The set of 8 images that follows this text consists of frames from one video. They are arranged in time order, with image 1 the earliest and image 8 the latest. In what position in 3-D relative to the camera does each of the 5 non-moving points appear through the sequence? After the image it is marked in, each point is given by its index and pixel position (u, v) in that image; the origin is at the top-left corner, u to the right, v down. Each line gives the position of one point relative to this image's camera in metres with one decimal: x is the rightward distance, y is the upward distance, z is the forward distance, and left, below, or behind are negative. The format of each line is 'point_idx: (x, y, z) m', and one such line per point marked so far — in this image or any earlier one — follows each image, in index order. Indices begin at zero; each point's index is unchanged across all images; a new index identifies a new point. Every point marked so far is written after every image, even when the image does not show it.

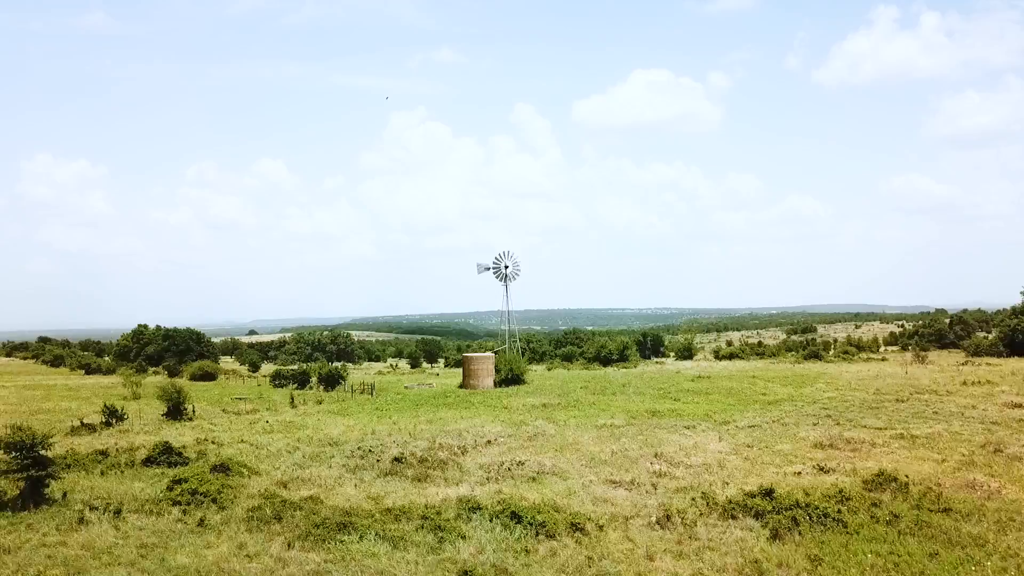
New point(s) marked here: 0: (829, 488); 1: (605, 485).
0: (+9.4, -5.9, +18.6) m
1: (+3.0, -6.3, +19.9) m
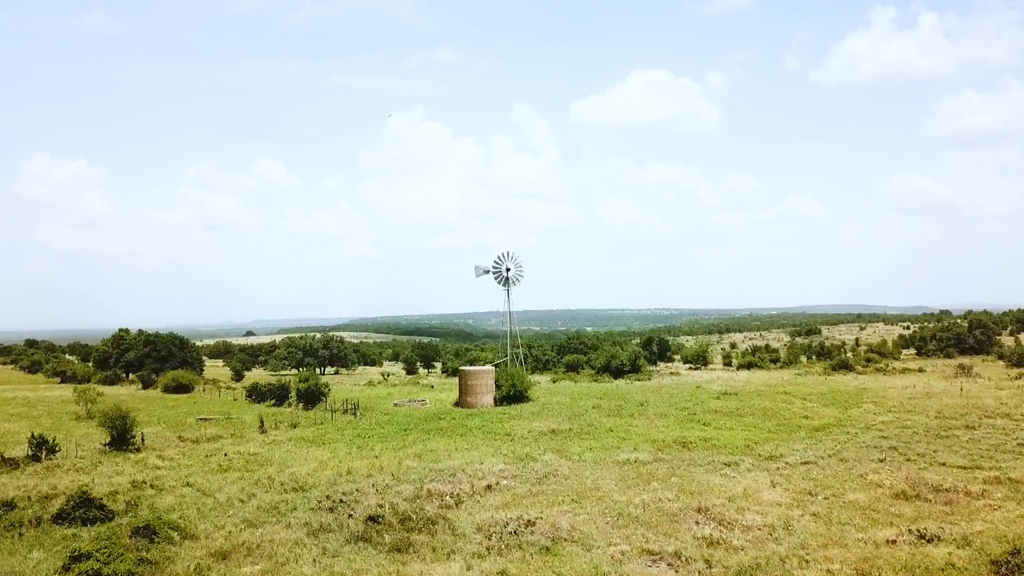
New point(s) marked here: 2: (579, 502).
0: (+9.6, -6.2, +13.8) m
1: (+3.1, -6.6, +15.1) m
2: (+2.1, -6.6, +19.4) m
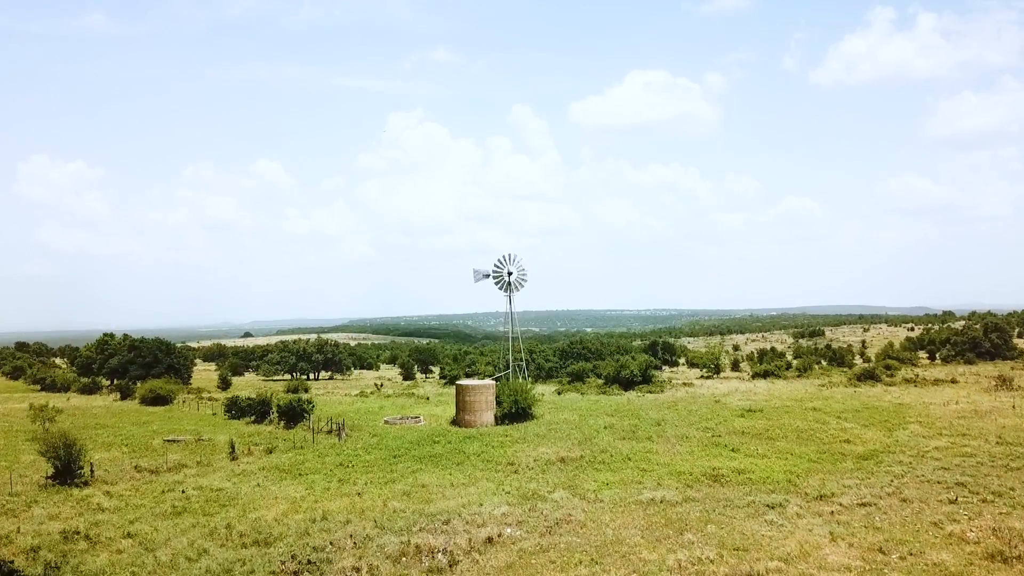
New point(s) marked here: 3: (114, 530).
0: (+9.8, -6.6, +10.3) m
1: (+3.3, -6.9, +11.6) m
2: (+2.2, -7.0, +15.9) m
3: (-11.8, -7.2, +18.5) m
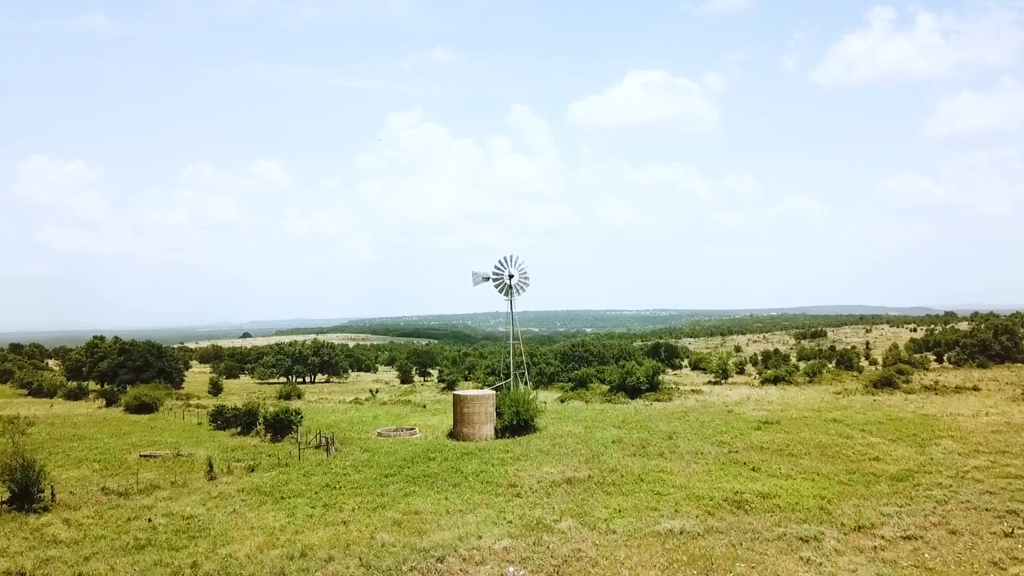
0: (+9.9, -6.8, +8.2) m
1: (+3.4, -7.1, +9.5) m
2: (+2.3, -7.2, +13.8) m
3: (-11.7, -7.4, +16.4) m
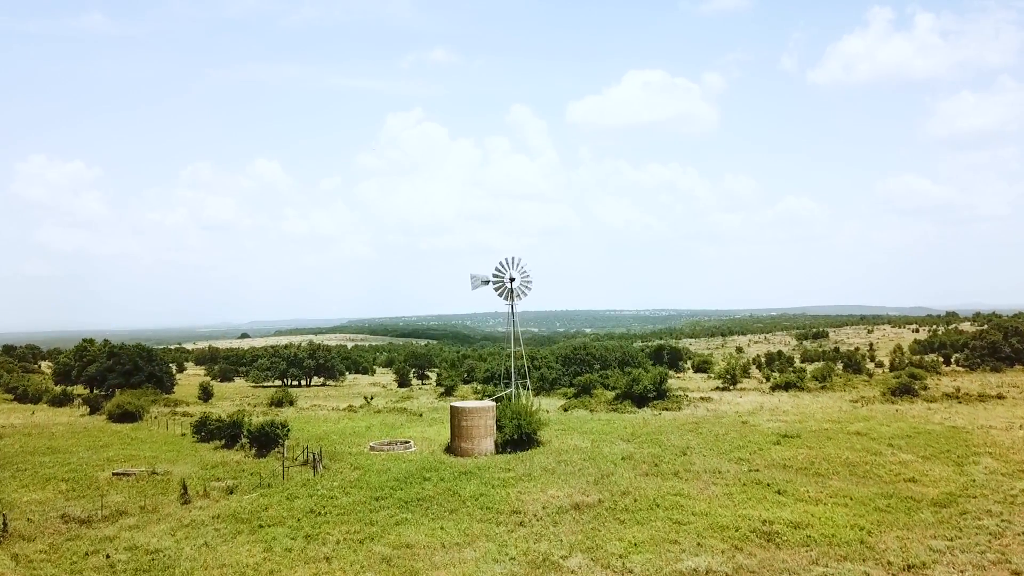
0: (+10.0, -7.0, +6.1) m
1: (+3.5, -7.3, +7.4) m
2: (+2.4, -7.4, +11.6) m
3: (-11.6, -7.6, +14.2) m
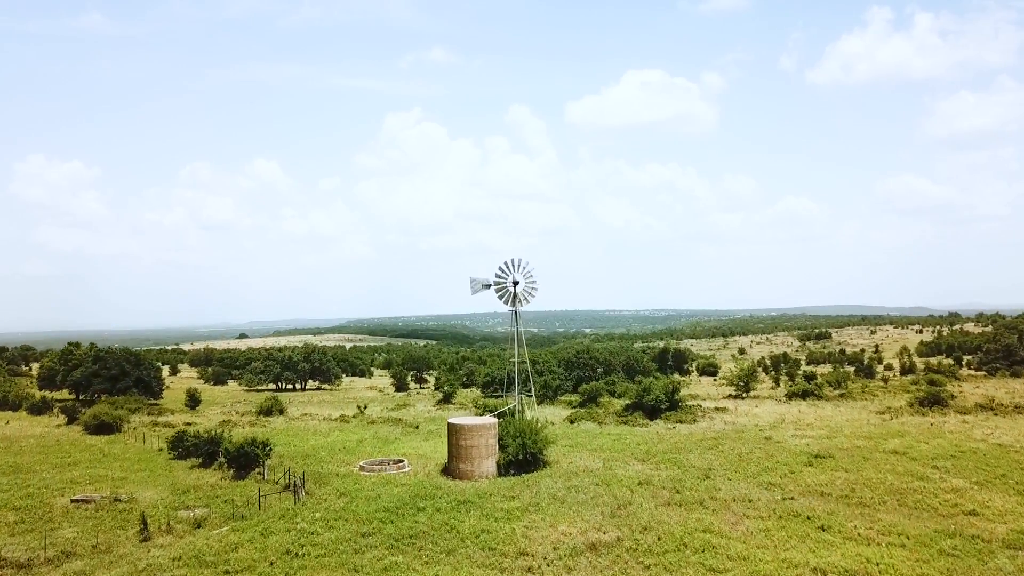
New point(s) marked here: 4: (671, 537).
0: (+10.2, -7.2, +3.3) m
1: (+3.7, -7.5, +4.6) m
2: (+2.6, -7.6, +8.8) m
3: (-11.4, -7.8, +11.4) m
4: (+4.8, -7.5, +19.1) m
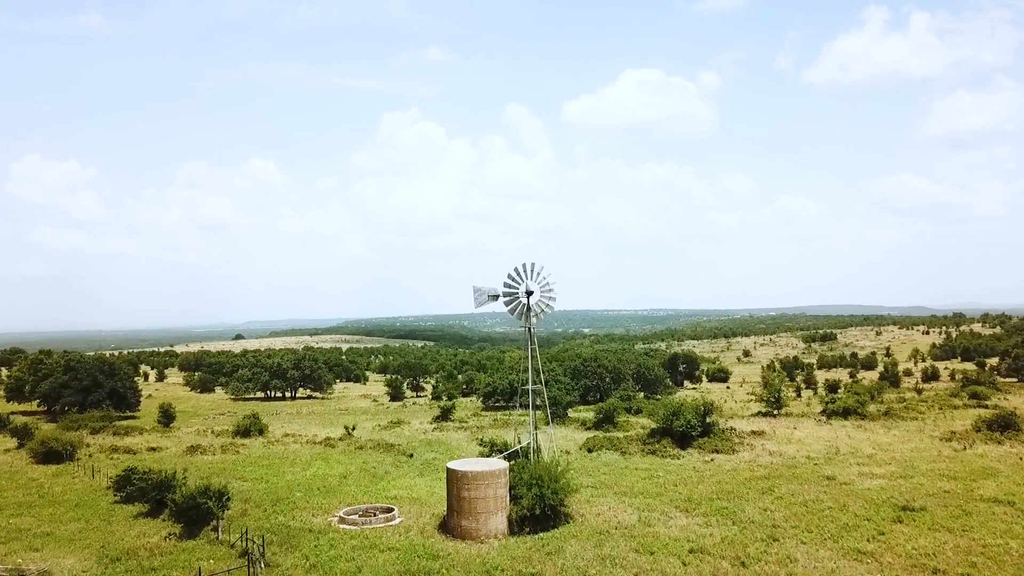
0: (+10.8, -7.6, -2.0) m
1: (+4.3, -8.0, -0.8) m
2: (+3.2, -8.0, +3.5) m
3: (-10.8, -8.3, +6.0) m
4: (+5.4, -8.0, +13.7) m
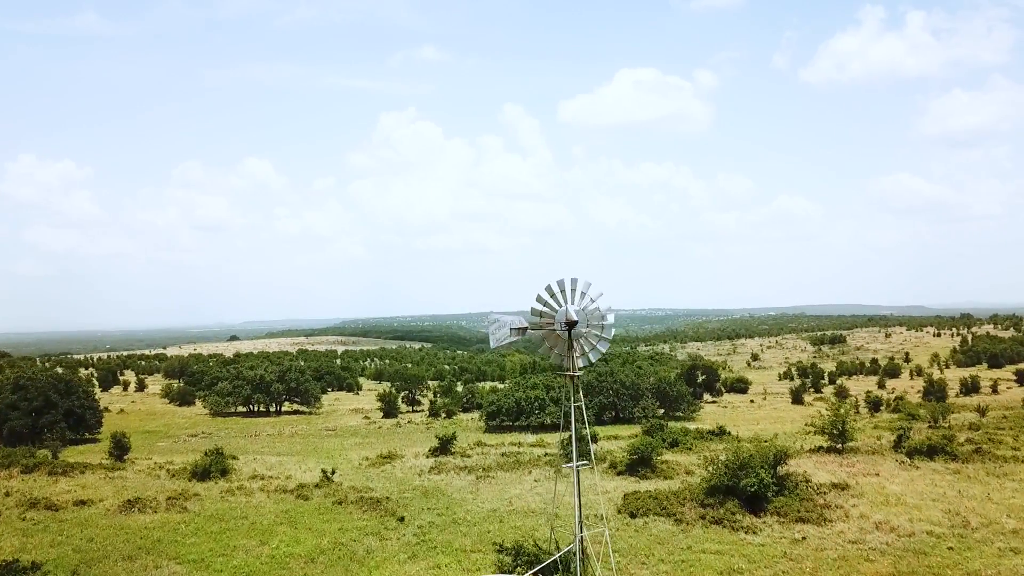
0: (+11.8, -8.4, -9.8) m
1: (+5.3, -8.7, -8.6) m
2: (+4.2, -8.8, -4.4) m
3: (-9.9, -9.0, -1.9) m
4: (+6.3, -8.7, +5.9) m
